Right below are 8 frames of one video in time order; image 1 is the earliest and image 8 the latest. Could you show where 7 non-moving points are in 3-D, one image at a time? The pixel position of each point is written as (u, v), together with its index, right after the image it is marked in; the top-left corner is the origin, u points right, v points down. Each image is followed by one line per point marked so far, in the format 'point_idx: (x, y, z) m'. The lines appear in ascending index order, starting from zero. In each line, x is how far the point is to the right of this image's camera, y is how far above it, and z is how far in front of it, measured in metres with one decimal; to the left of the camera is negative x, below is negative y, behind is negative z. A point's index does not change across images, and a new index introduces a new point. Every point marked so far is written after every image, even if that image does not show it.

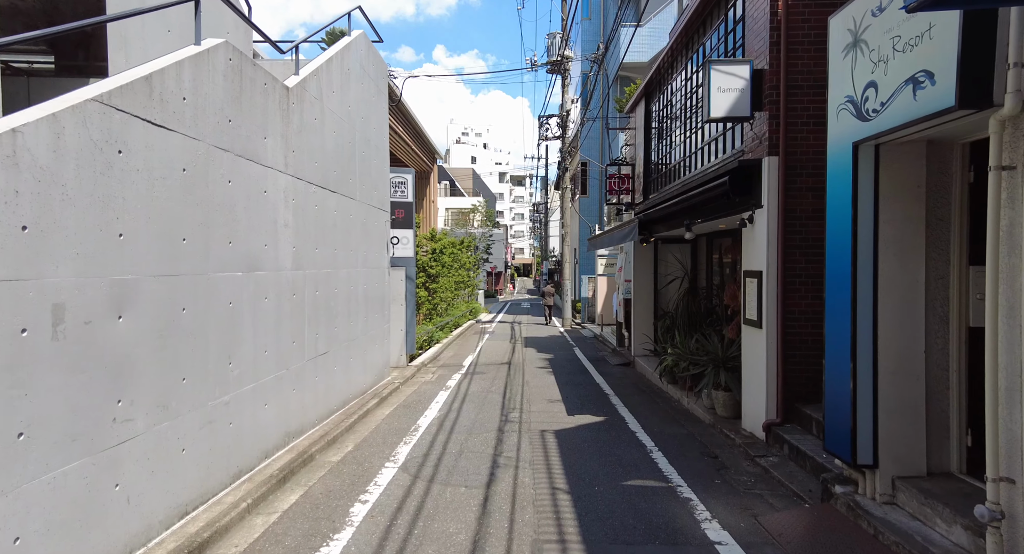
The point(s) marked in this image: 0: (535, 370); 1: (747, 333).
0: (+0.5, -1.9, +12.4) m
1: (+2.6, -0.6, +7.0) m
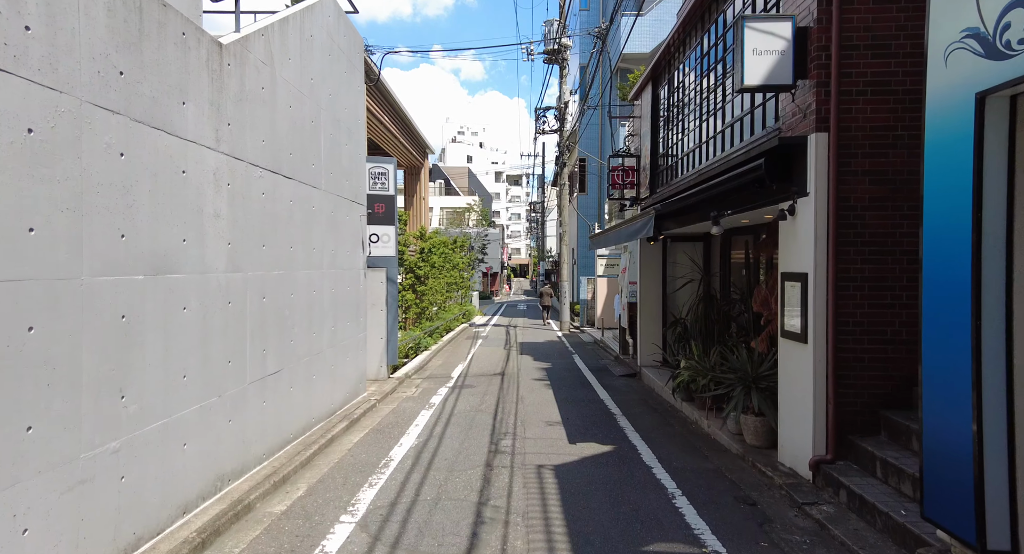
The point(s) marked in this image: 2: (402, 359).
0: (+0.3, -1.9, +11.2) m
1: (+2.6, -0.7, +5.8) m
2: (-2.4, -1.8, +13.3) m
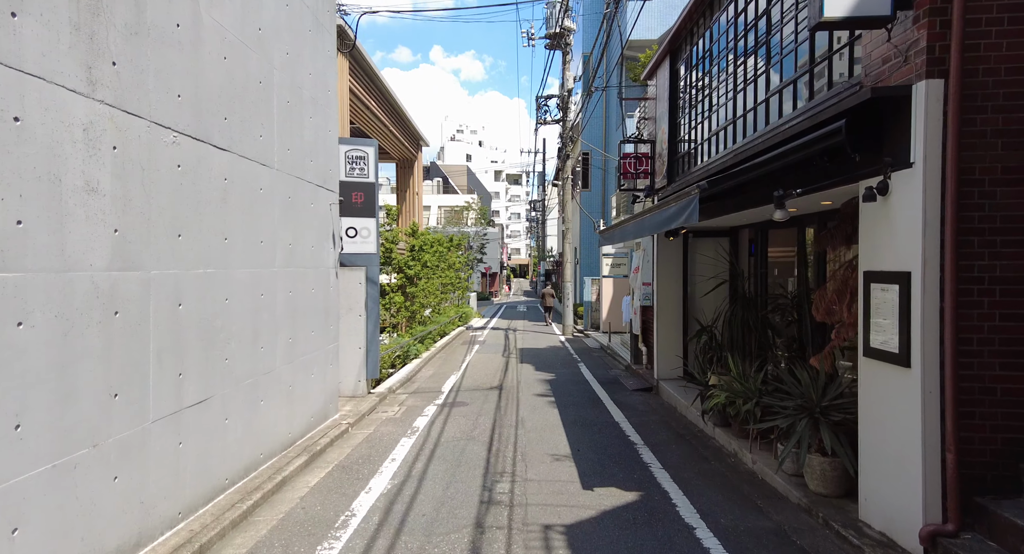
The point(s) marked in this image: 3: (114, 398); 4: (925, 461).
0: (+0.3, -1.9, +9.7) m
1: (+2.5, -0.7, +4.4) m
2: (-2.4, -1.8, +11.8) m
3: (-2.3, -0.7, +3.7) m
4: (+2.5, -1.1, +3.8) m
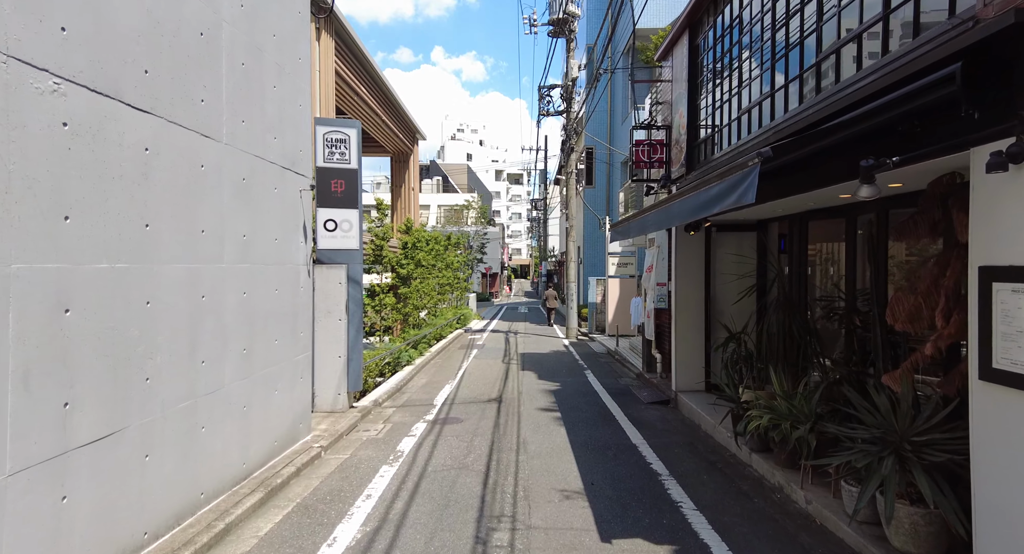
0: (+0.3, -1.9, +8.6) m
1: (+2.5, -0.7, +3.2) m
2: (-2.4, -1.8, +10.7) m
3: (-2.3, -0.7, +2.5) m
4: (+2.5, -1.1, +2.7) m
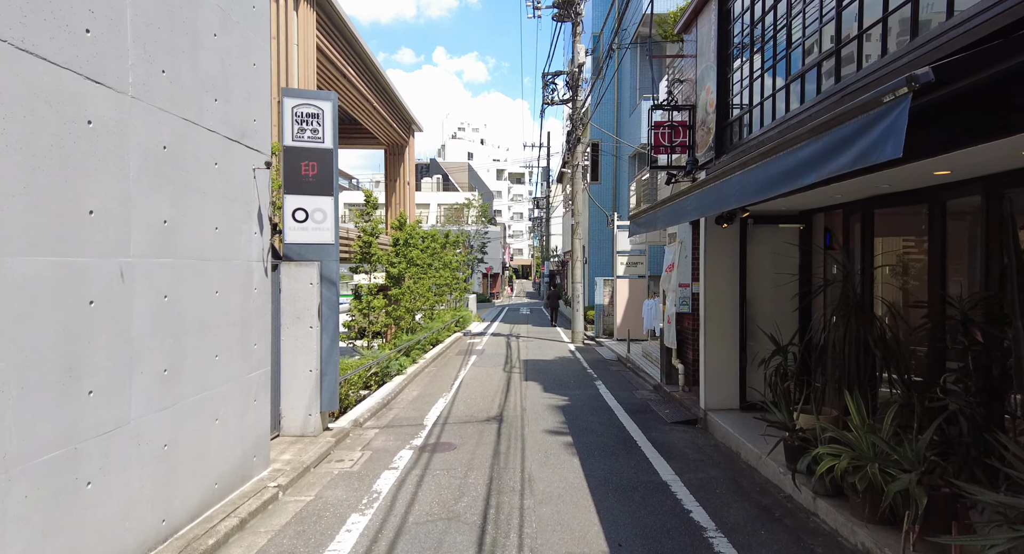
0: (+0.4, -1.9, +7.3) m
1: (+2.6, -0.6, +1.9) m
2: (-2.3, -1.8, +9.4) m
3: (-2.3, -0.7, +1.2) m
4: (+2.6, -1.1, +1.4) m
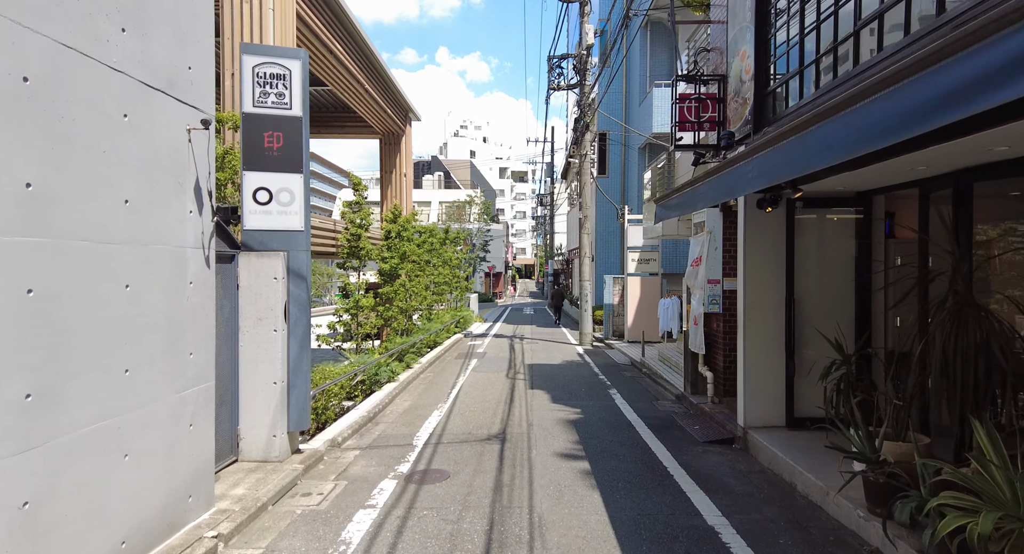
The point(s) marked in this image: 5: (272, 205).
0: (+0.4, -1.9, +6.0) m
1: (+2.6, -0.6, +0.7) m
2: (-2.3, -1.7, +8.2) m
3: (-2.3, -0.6, 0.0) m
4: (+2.6, -1.0, +0.1) m
5: (-2.3, +0.7, +6.1) m
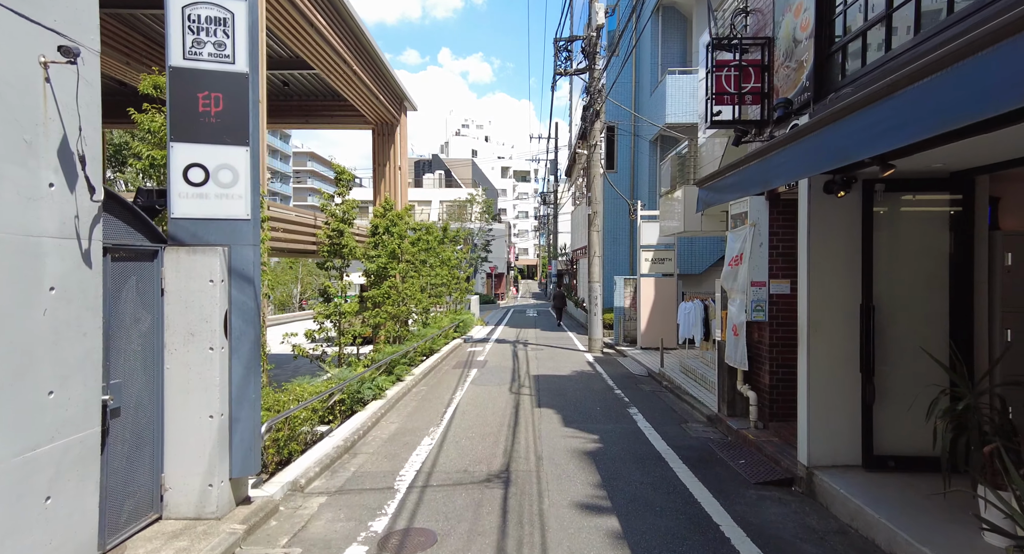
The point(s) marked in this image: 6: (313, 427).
0: (+0.5, -1.9, +4.6) m
1: (+2.6, -0.6, -0.7) m
2: (-2.2, -1.7, +6.8) m
3: (-2.3, -0.6, -1.4) m
4: (+2.6, -1.1, -1.3) m
5: (-2.3, +0.7, +4.7) m
6: (-2.3, -1.7, +7.2) m
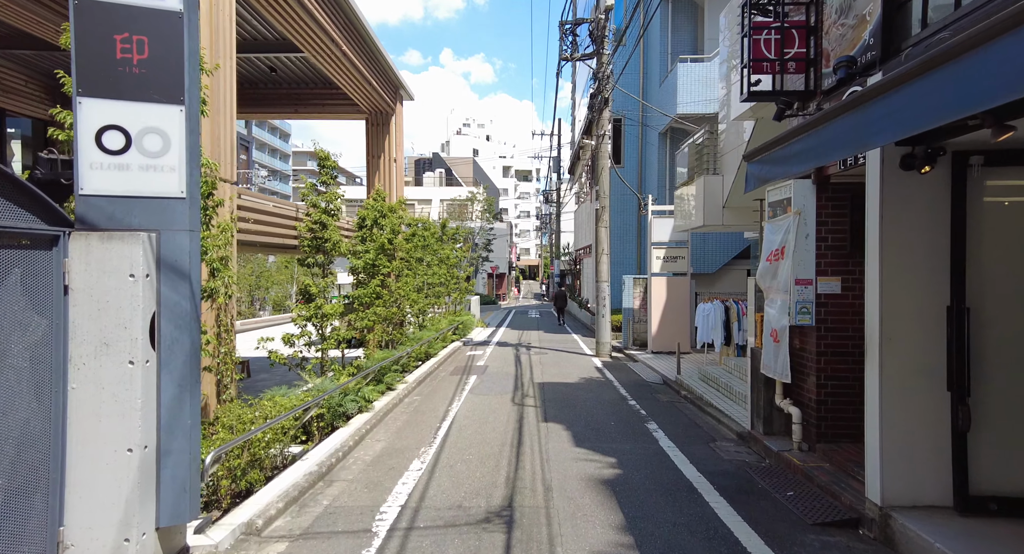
0: (+0.5, -1.8, +3.6) m
1: (+2.6, -0.5, -1.8) m
2: (-2.2, -1.7, +5.8) m
3: (-2.2, -0.6, -2.4) m
4: (+2.6, -1.0, -2.3) m
5: (-2.3, +0.7, +3.7) m
6: (-2.2, -1.7, +6.2) m
